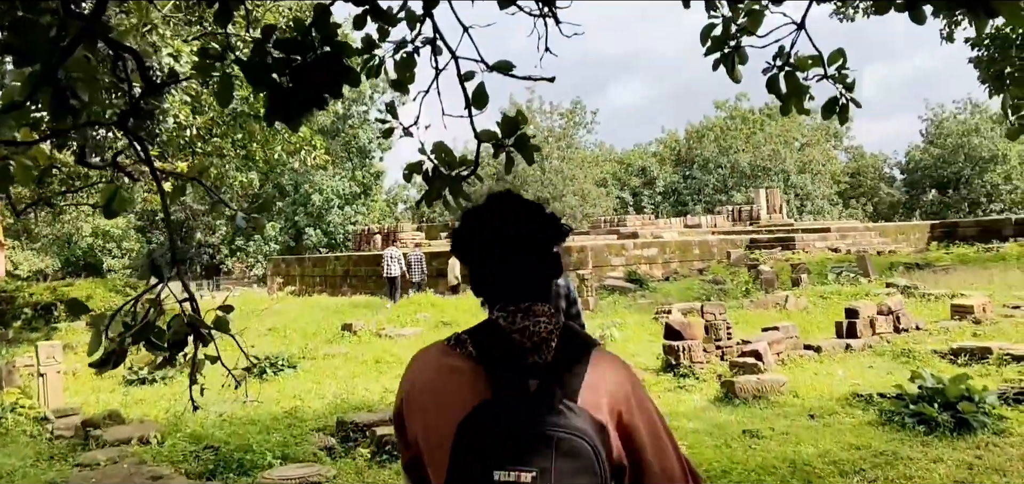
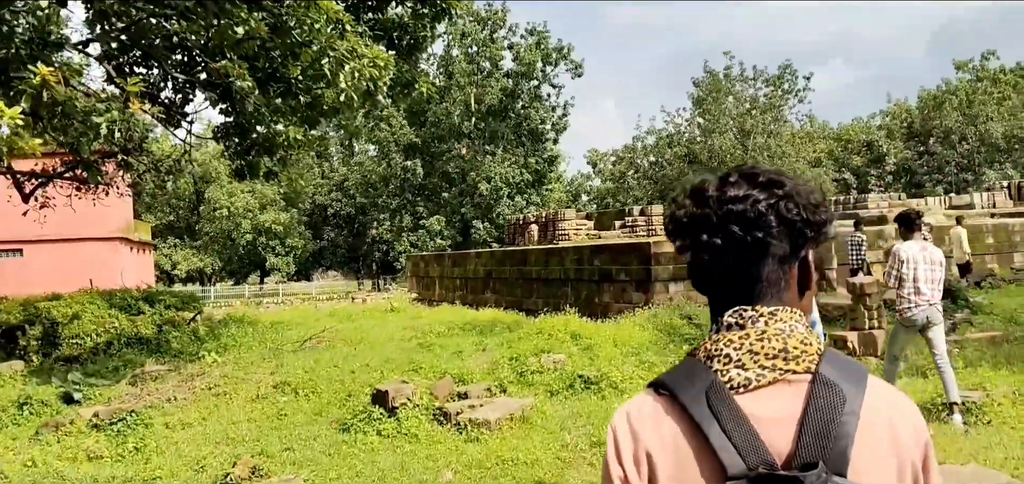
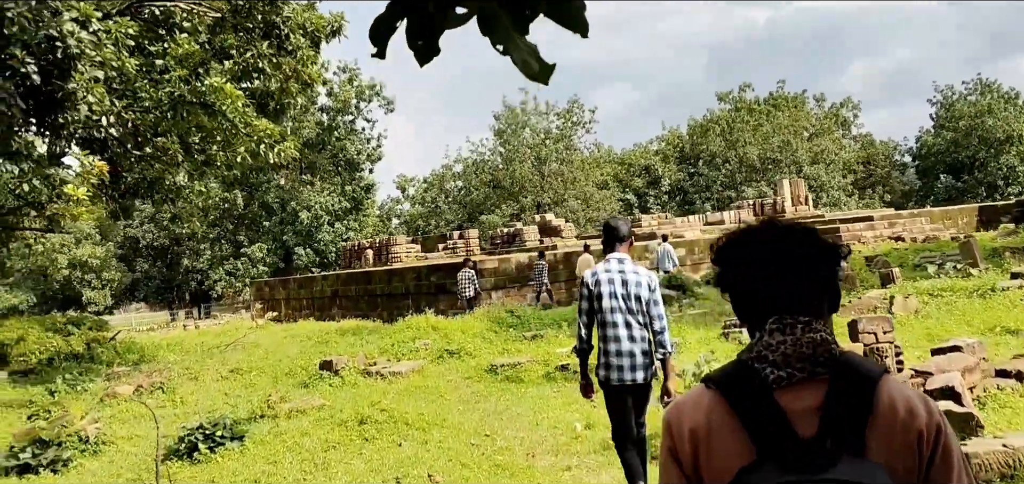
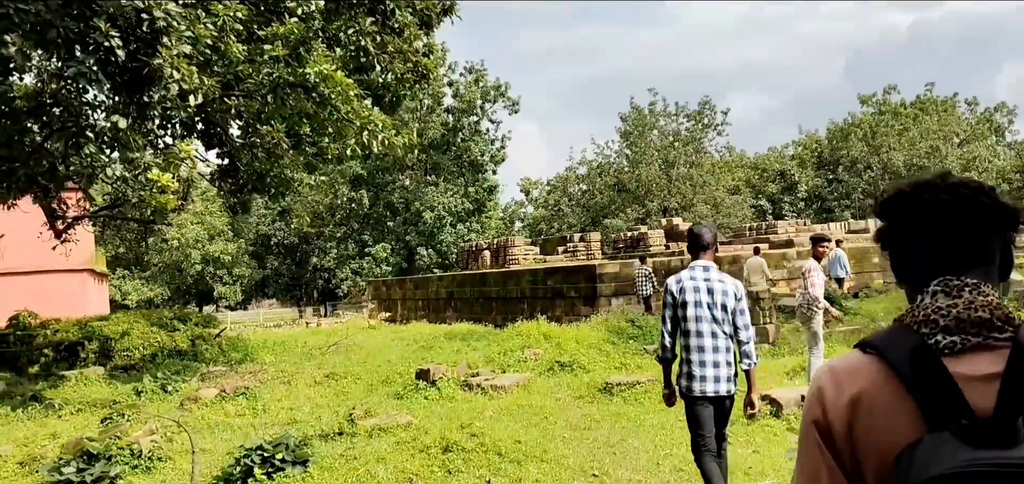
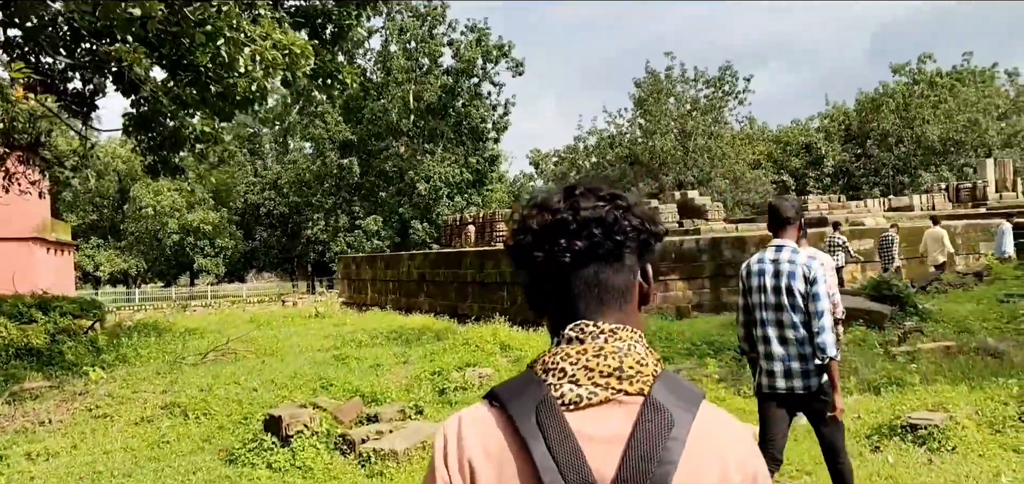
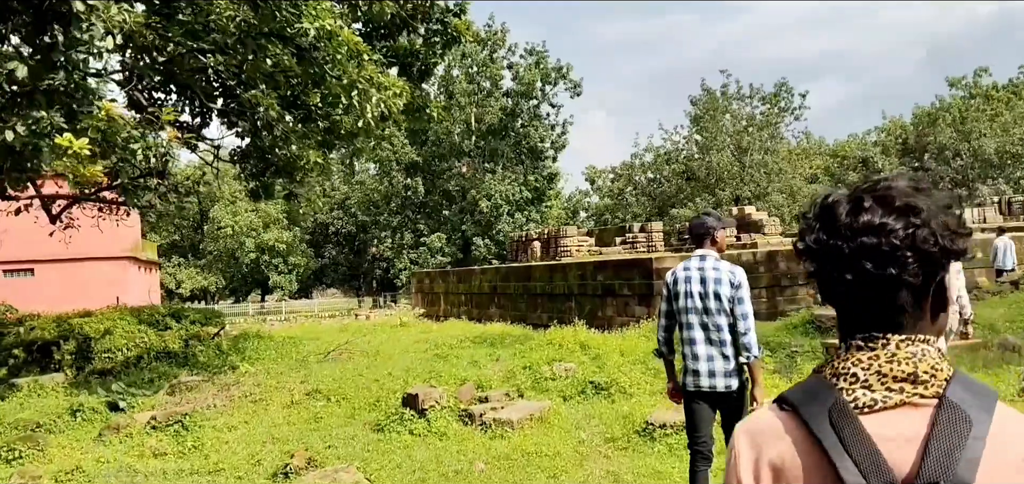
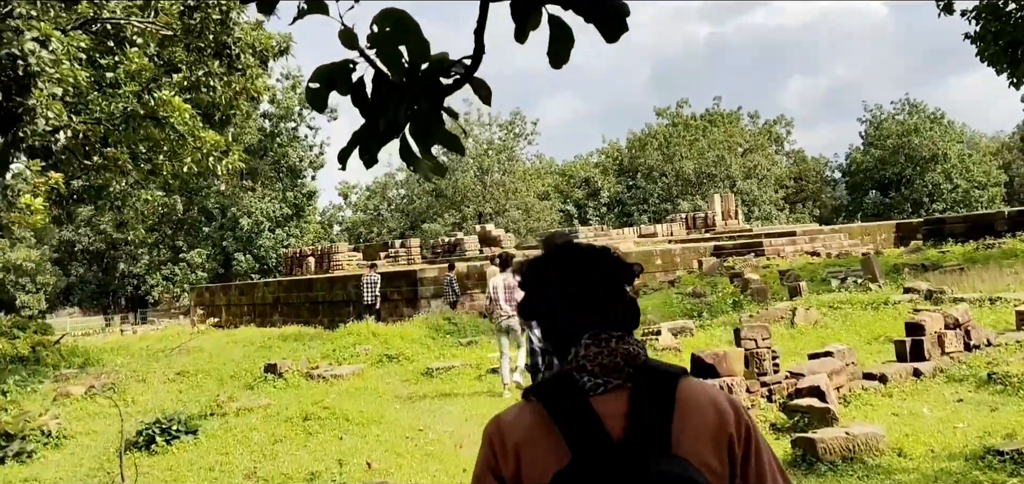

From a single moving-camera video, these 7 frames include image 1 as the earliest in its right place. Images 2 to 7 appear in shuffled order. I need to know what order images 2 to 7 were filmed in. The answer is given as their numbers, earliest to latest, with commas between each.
7, 3, 4, 6, 2, 5
